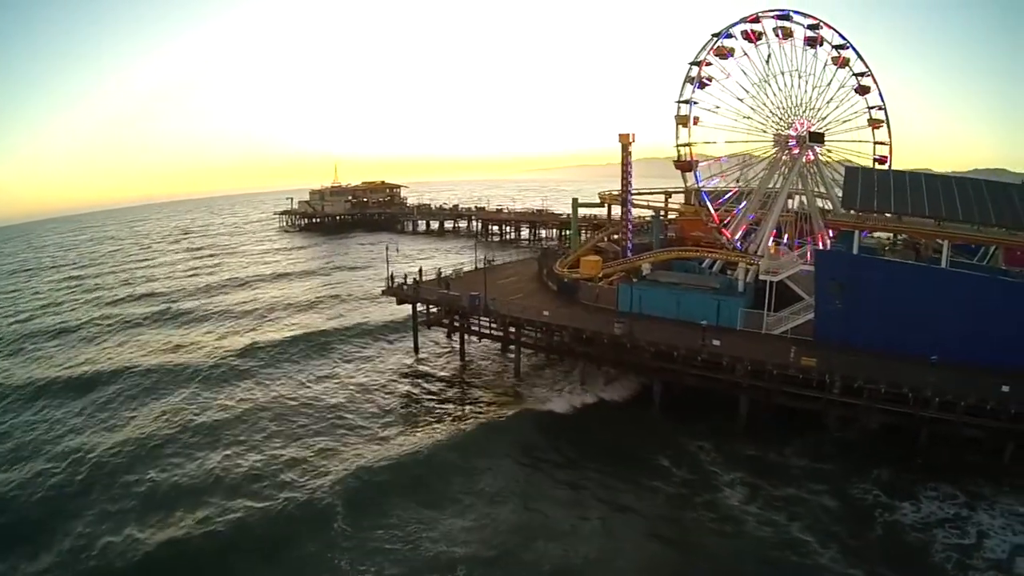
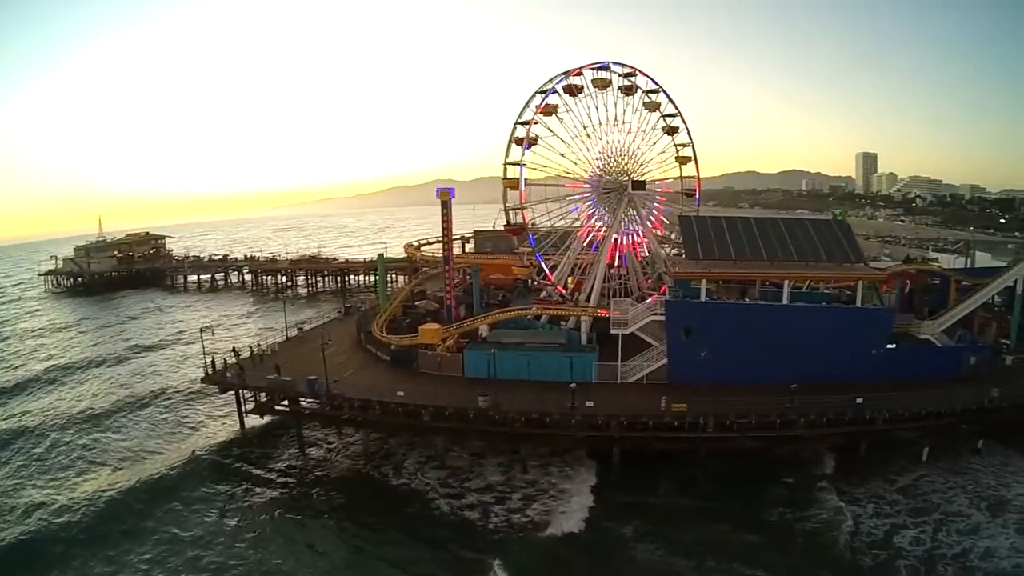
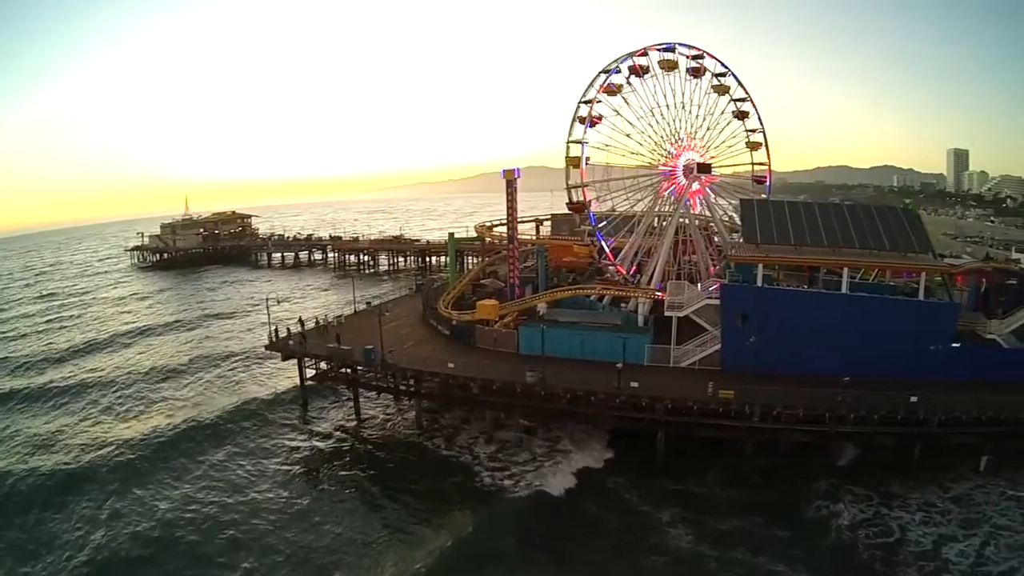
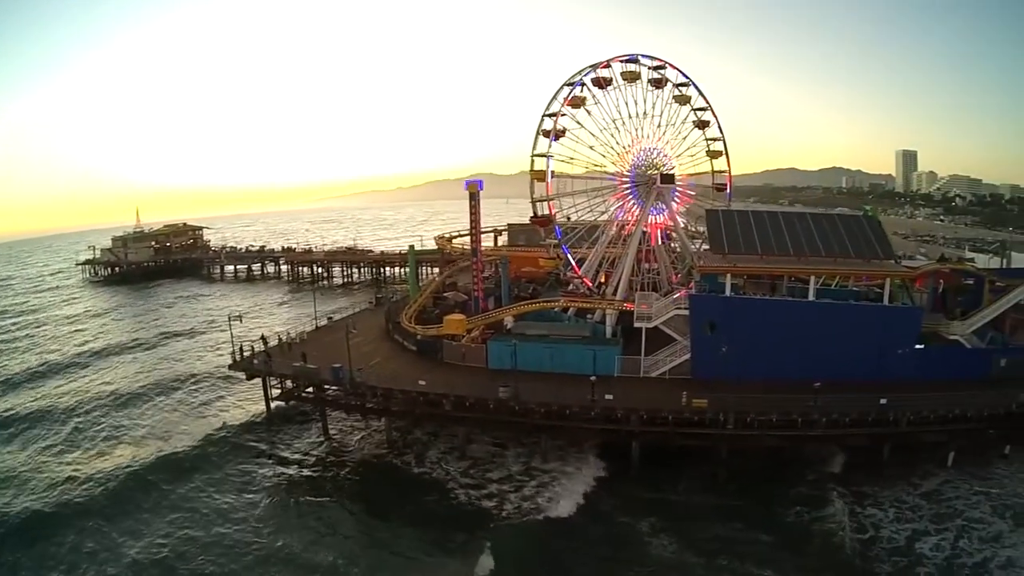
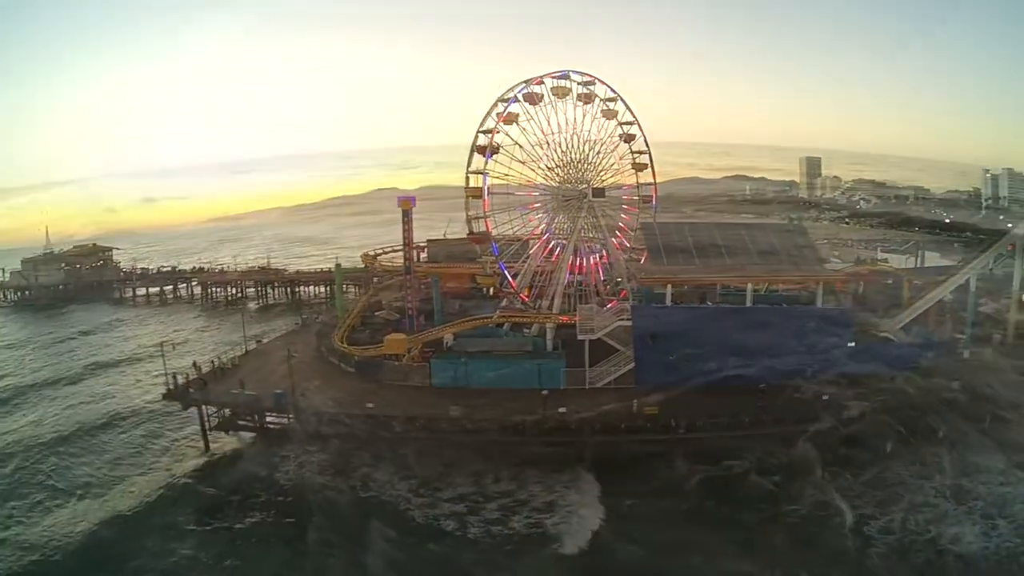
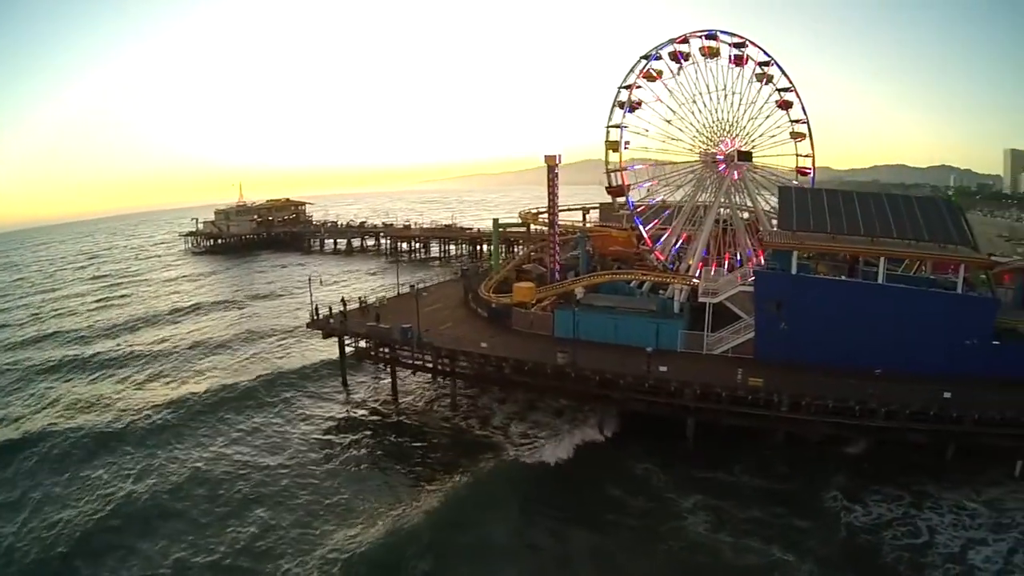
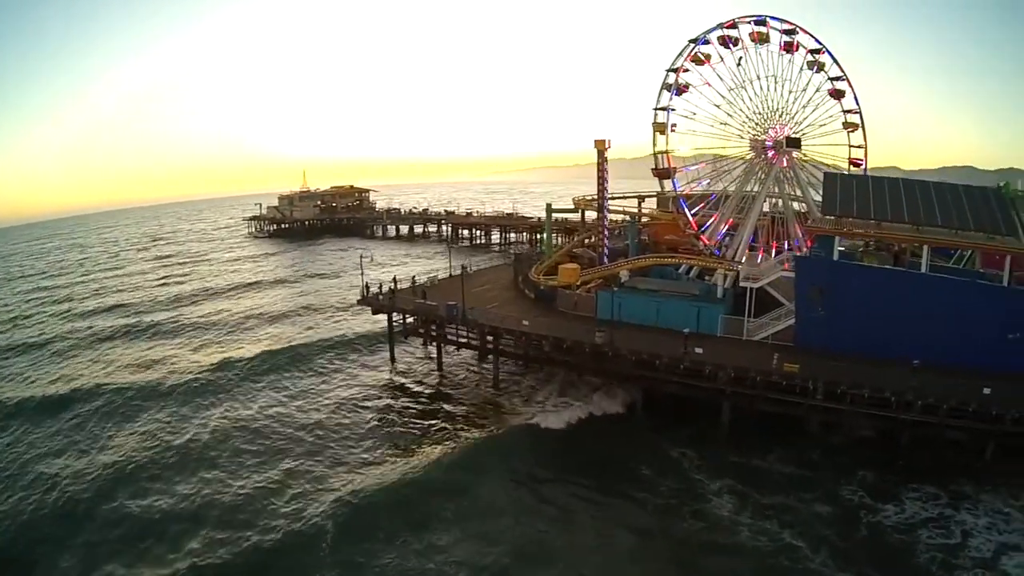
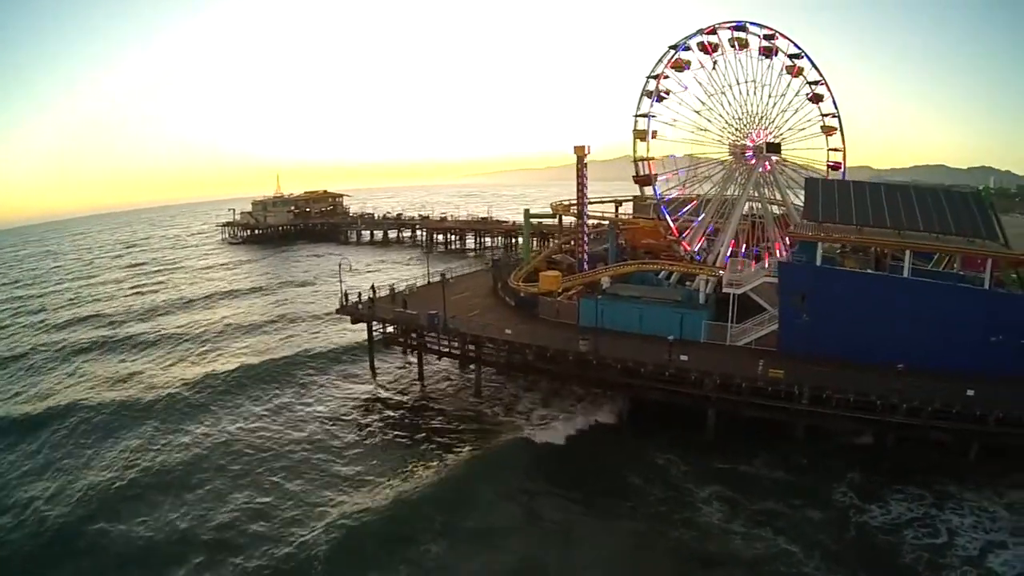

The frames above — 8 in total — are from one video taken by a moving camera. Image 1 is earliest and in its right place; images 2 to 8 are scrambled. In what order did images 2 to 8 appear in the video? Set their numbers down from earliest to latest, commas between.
7, 8, 6, 3, 4, 2, 5
